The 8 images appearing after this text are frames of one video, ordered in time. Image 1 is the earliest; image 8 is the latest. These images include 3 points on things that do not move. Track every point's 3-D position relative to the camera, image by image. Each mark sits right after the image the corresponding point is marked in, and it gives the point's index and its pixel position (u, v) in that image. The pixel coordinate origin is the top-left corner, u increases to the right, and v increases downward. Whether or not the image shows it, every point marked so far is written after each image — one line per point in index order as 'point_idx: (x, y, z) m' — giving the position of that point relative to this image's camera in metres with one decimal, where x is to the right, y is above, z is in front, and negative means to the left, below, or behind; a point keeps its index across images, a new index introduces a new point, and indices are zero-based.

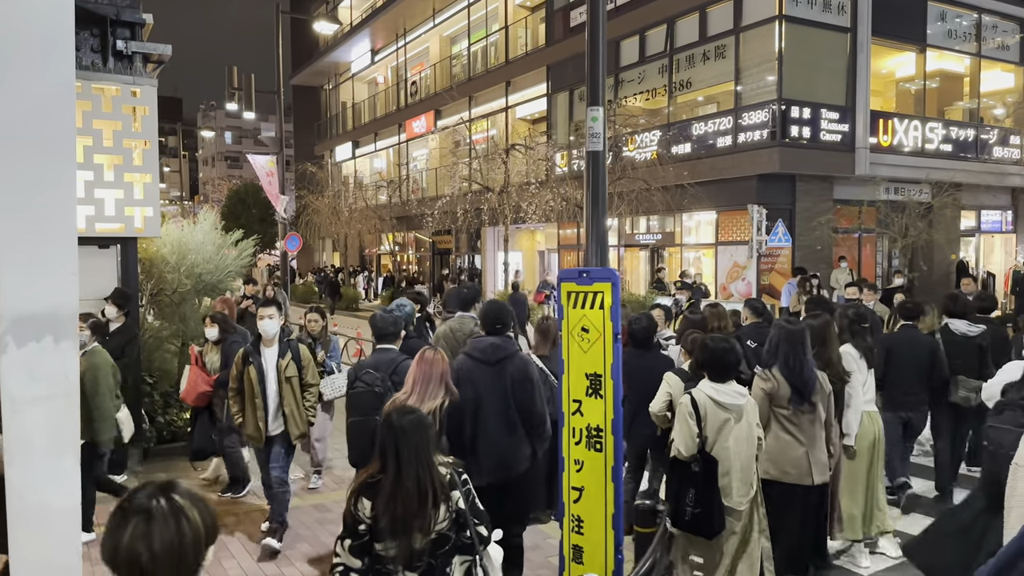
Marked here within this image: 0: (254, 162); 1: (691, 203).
0: (-5.1, +2.5, +15.1) m
1: (+4.4, +2.1, +18.2) m
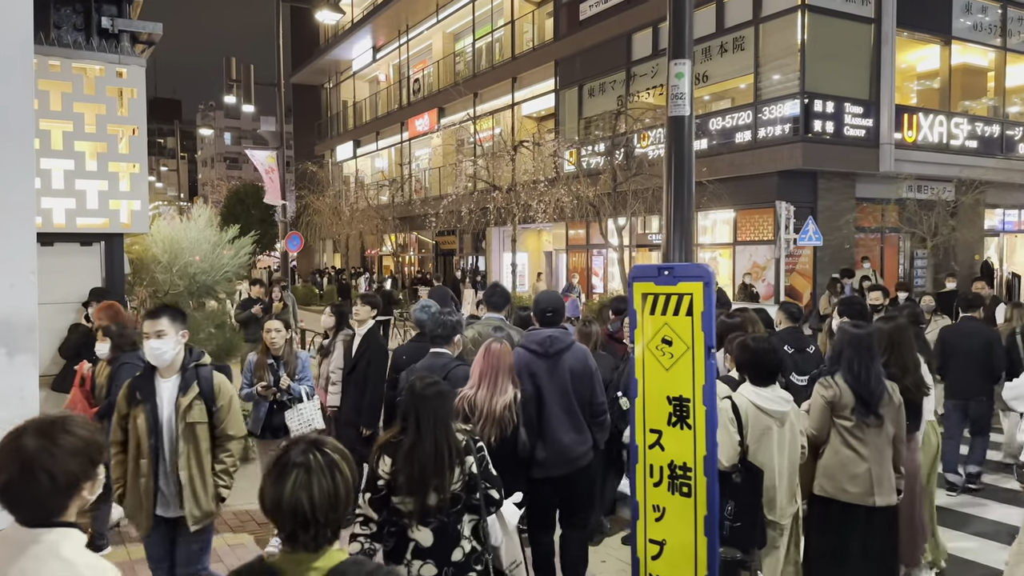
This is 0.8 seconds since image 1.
0: (-4.9, +2.5, +14.4) m
1: (+4.7, +2.0, +17.5) m
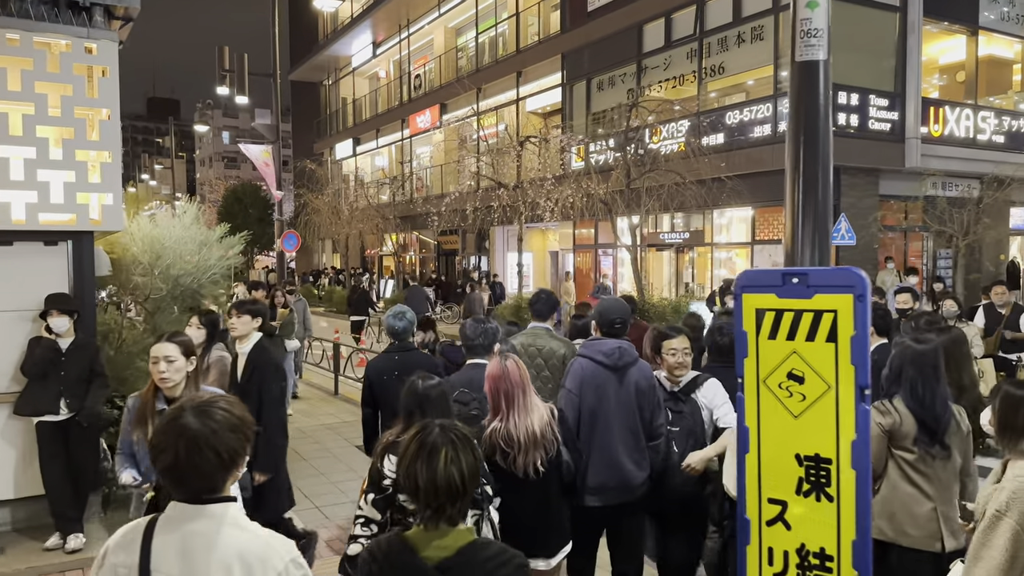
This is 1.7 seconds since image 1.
0: (-4.8, +2.5, +13.6) m
1: (+4.8, +2.0, +16.8) m
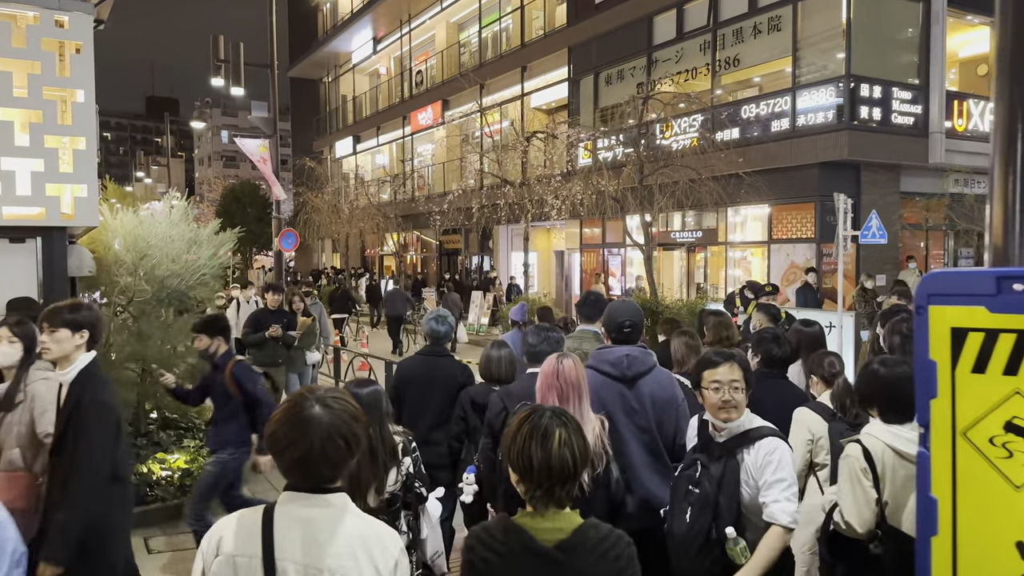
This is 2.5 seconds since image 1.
0: (-4.6, +2.5, +13.0) m
1: (+5.0, +2.0, +16.2) m
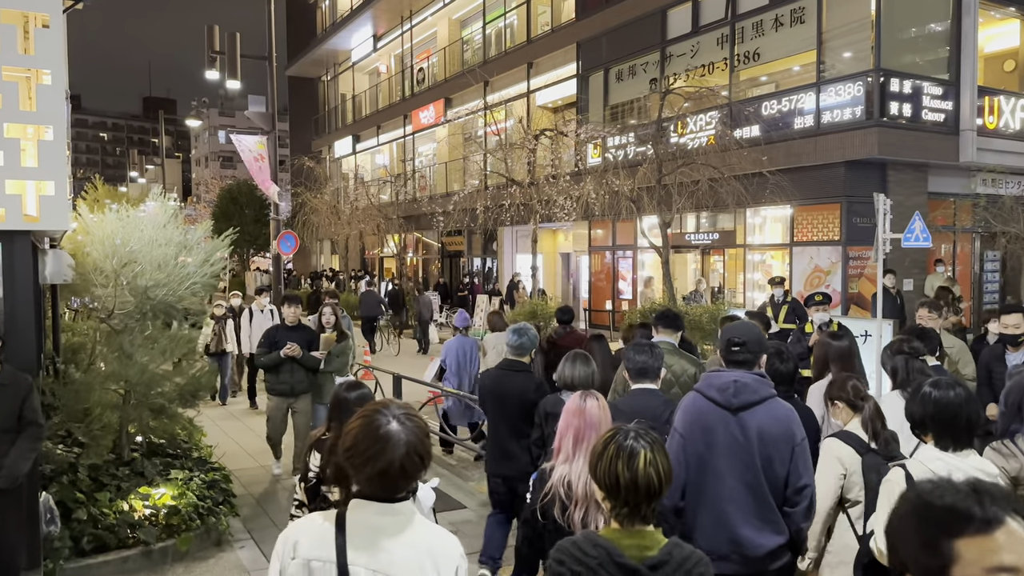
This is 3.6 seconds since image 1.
0: (-4.4, +2.4, +12.2) m
1: (+5.2, +1.9, +15.4) m
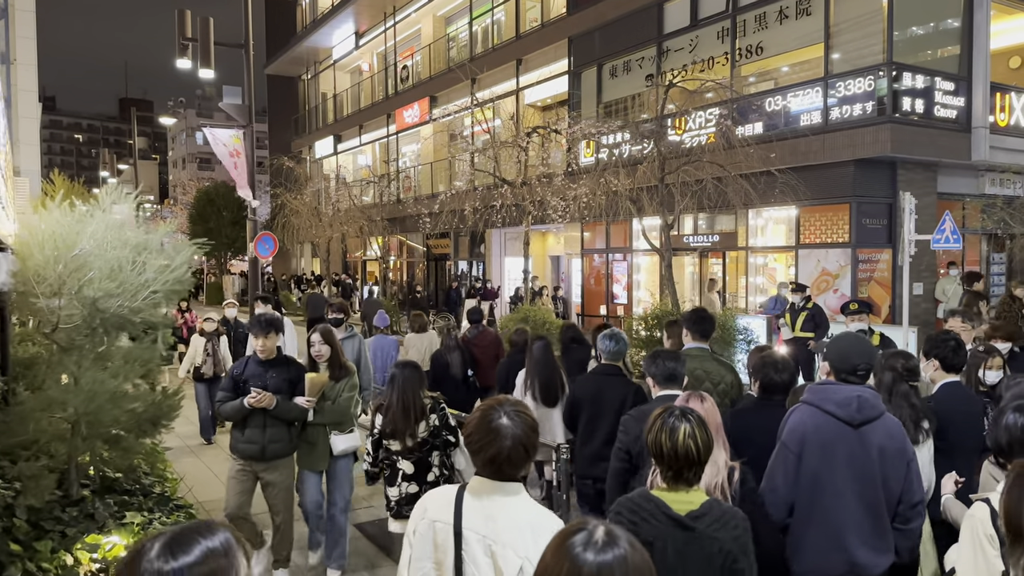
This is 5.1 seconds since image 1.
0: (-4.5, +2.3, +11.3) m
1: (+5.0, +1.8, +14.8) m
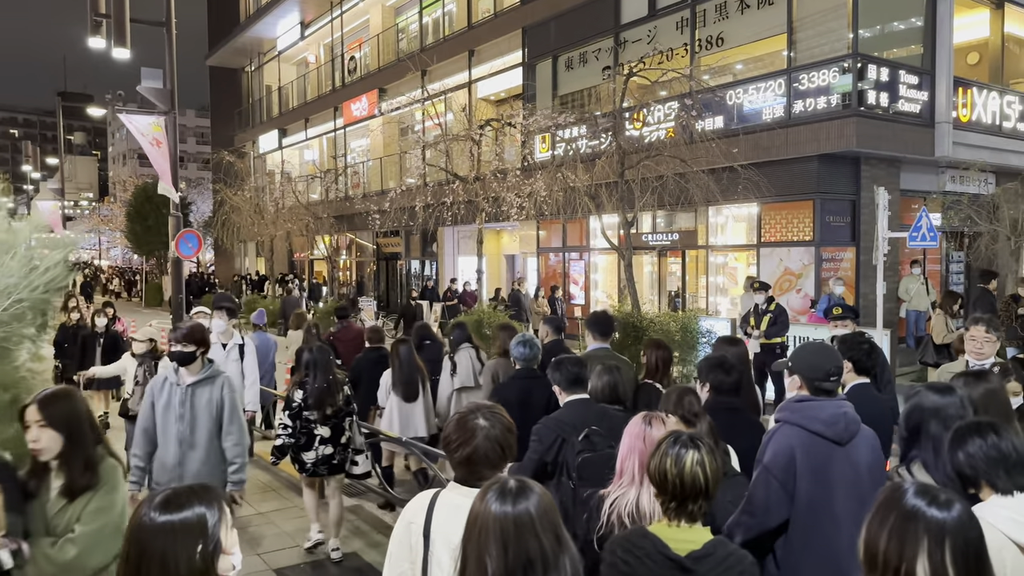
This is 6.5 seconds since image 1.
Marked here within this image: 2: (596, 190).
0: (-5.2, +2.2, +10.2) m
1: (+4.1, +1.8, +14.2) m
2: (+1.5, +1.8, +14.0) m
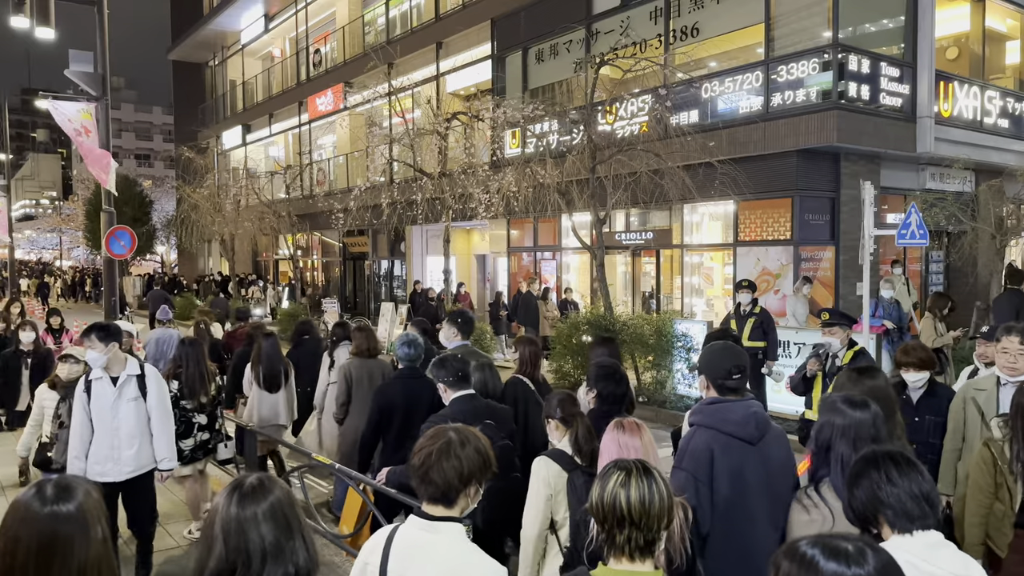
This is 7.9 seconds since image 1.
0: (-5.6, +2.2, +9.4) m
1: (+3.5, +1.8, +13.7) m
2: (+0.9, +1.8, +13.3) m
